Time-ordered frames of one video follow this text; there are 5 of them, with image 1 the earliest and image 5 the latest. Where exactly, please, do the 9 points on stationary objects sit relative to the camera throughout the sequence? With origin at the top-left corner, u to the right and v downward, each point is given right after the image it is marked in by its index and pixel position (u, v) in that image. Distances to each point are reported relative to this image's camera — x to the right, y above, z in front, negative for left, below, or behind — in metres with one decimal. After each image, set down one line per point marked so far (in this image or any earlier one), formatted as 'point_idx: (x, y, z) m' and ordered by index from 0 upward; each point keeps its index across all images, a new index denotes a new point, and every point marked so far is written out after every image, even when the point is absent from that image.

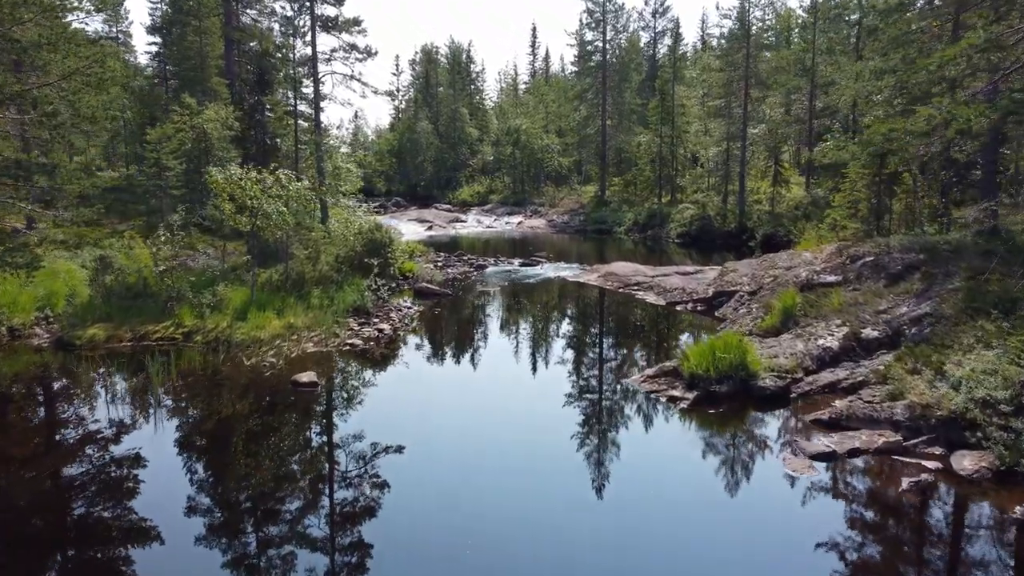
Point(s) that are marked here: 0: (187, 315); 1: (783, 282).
0: (-6.1, -0.5, +15.4) m
1: (+5.9, +0.1, +17.6) m
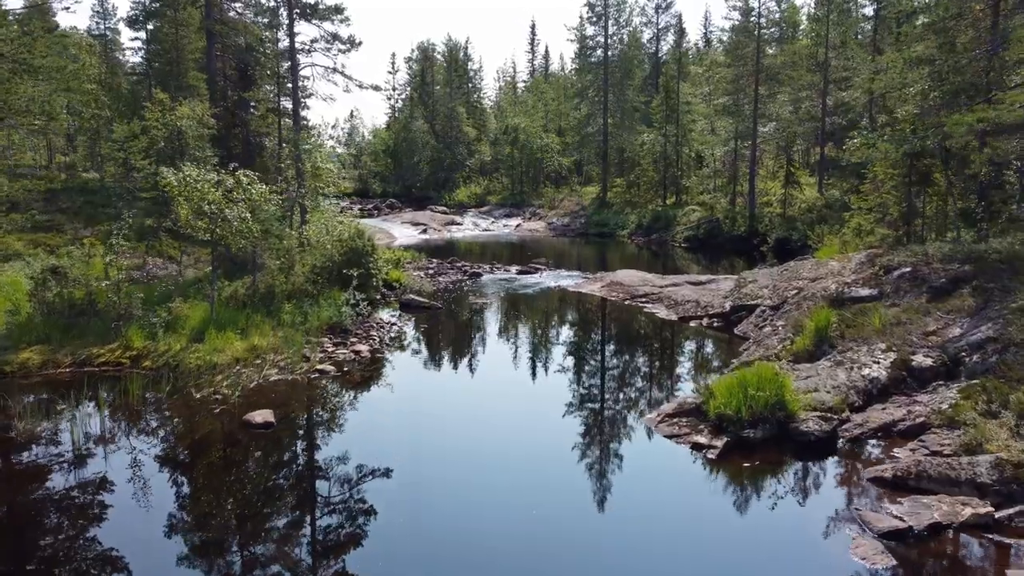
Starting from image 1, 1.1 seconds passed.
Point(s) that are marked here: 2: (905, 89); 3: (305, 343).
0: (-6.2, -0.8, +13.5) m
1: (+5.8, -0.1, +15.8) m
2: (+9.6, +4.8, +19.8) m
3: (-3.7, -1.0, +14.5) m
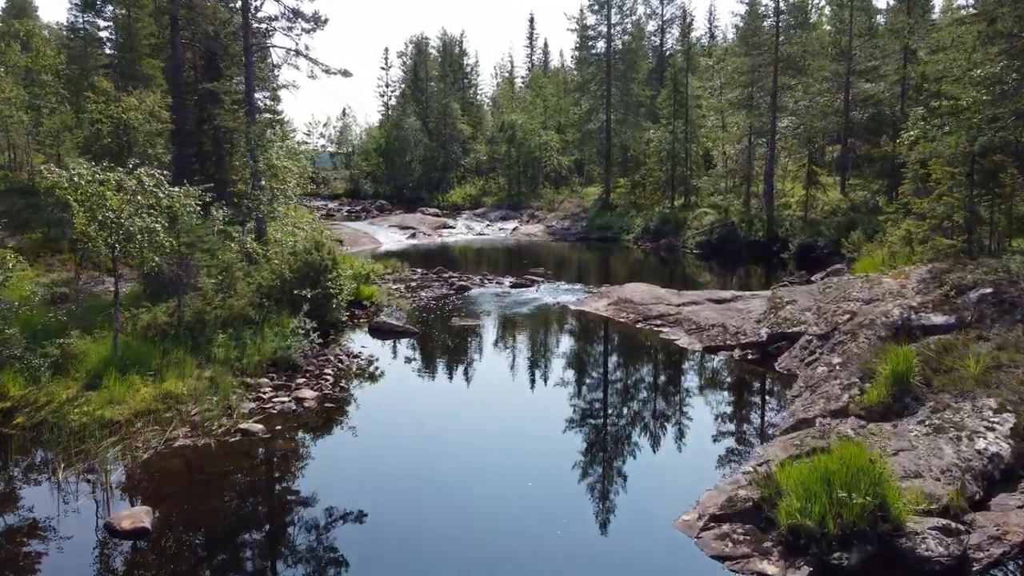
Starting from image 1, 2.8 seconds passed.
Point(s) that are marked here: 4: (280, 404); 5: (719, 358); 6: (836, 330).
0: (-6.4, -1.2, +10.5) m
1: (+5.6, -0.5, +12.7) m
2: (+9.4, +4.4, +16.8) m
3: (-3.9, -1.4, +11.5) m
4: (-3.1, -1.6, +11.1) m
5: (+3.6, -1.2, +14.3) m
6: (+5.2, -0.7, +13.1) m
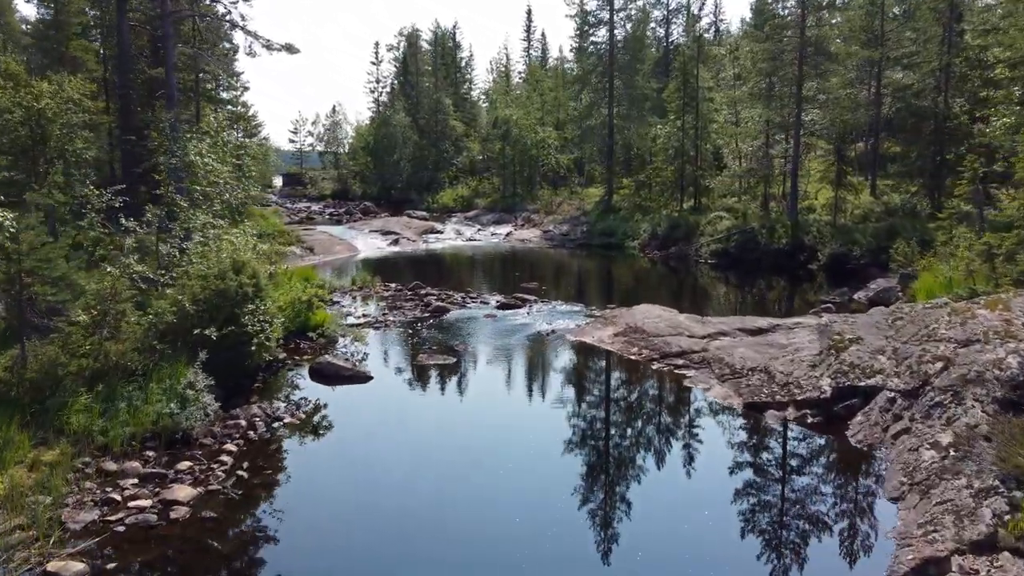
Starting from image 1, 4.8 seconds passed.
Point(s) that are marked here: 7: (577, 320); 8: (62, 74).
0: (-6.7, -1.7, +7.0) m
1: (+5.3, -1.0, +9.2) m
2: (+9.1, +3.9, +13.3) m
3: (-4.2, -1.9, +8.0) m
4: (-3.4, -2.0, +7.6) m
5: (+3.3, -1.7, +10.8) m
6: (+4.9, -1.2, +9.6) m
7: (+1.4, -0.6, +17.2) m
8: (-10.9, +5.2, +20.0) m
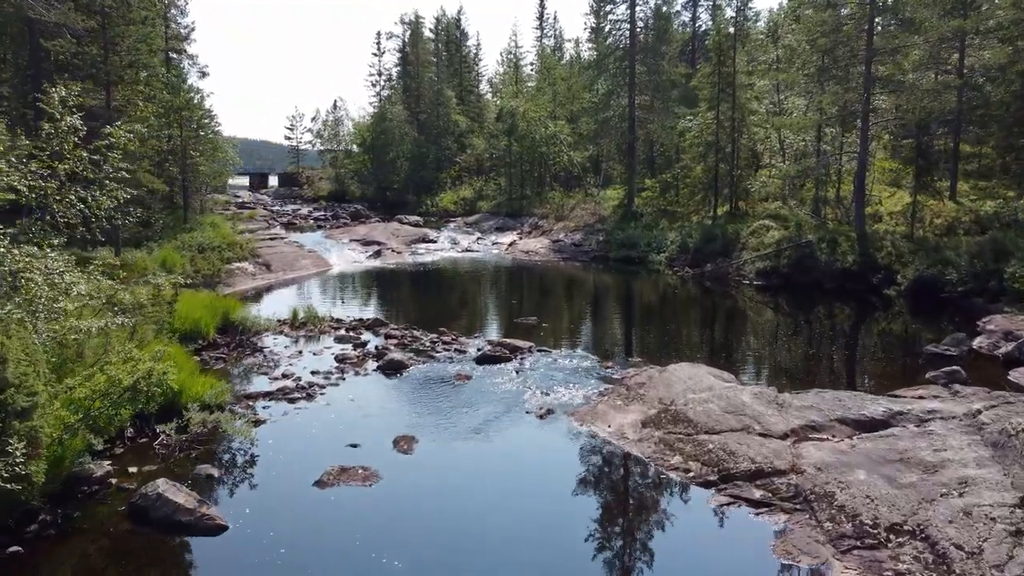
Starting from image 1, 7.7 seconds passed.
0: (-7.2, -2.4, +2.0) m
1: (+4.8, -1.8, +4.0) m
2: (+8.7, +3.2, +7.9) m
3: (-4.7, -2.6, +2.9) m
4: (-3.9, -2.8, +2.5) m
5: (+2.9, -2.5, +5.5) m
6: (+4.5, -1.9, +4.4) m
7: (+1.1, -1.4, +12.0) m
8: (-11.1, +4.5, +15.0) m
